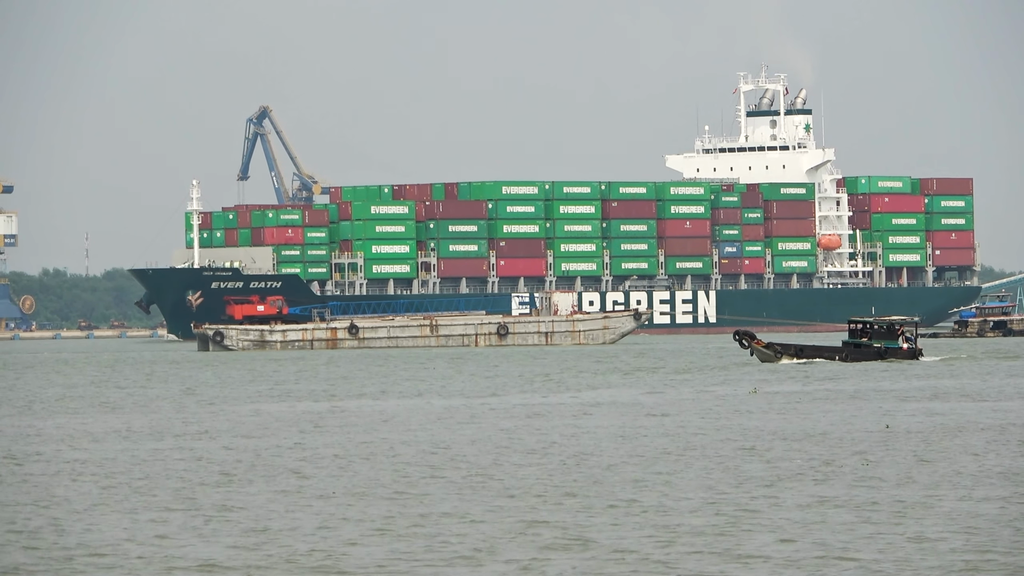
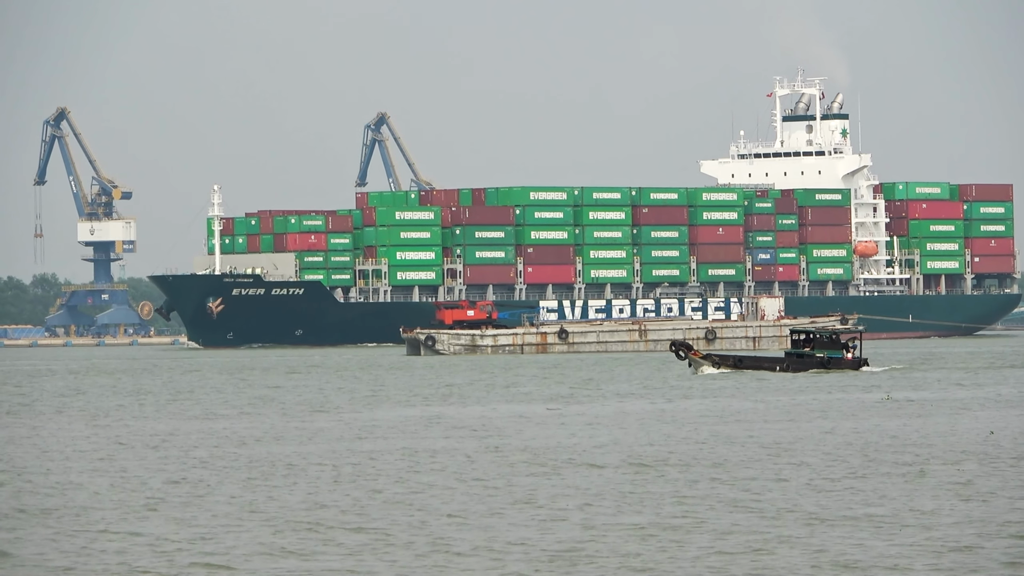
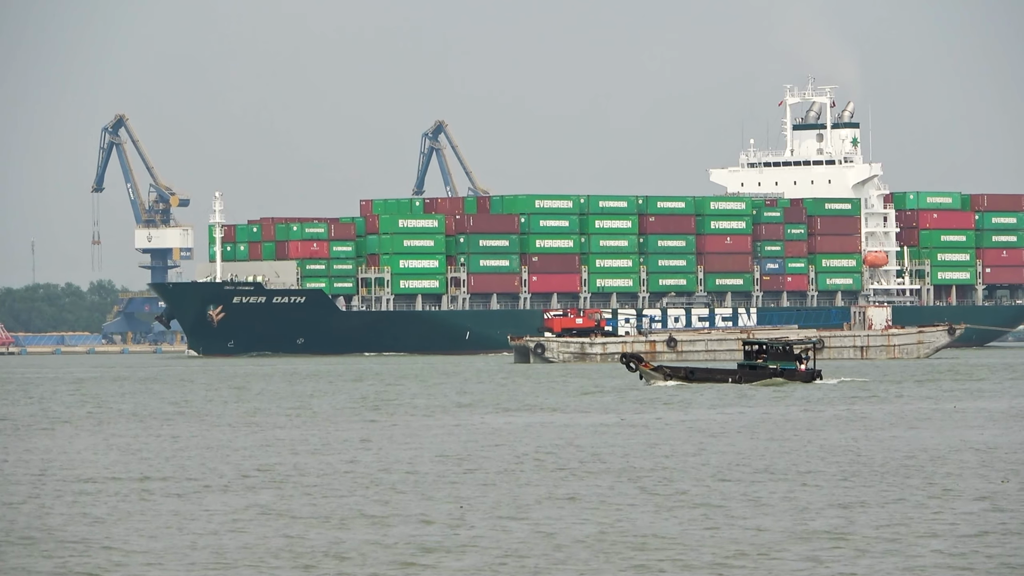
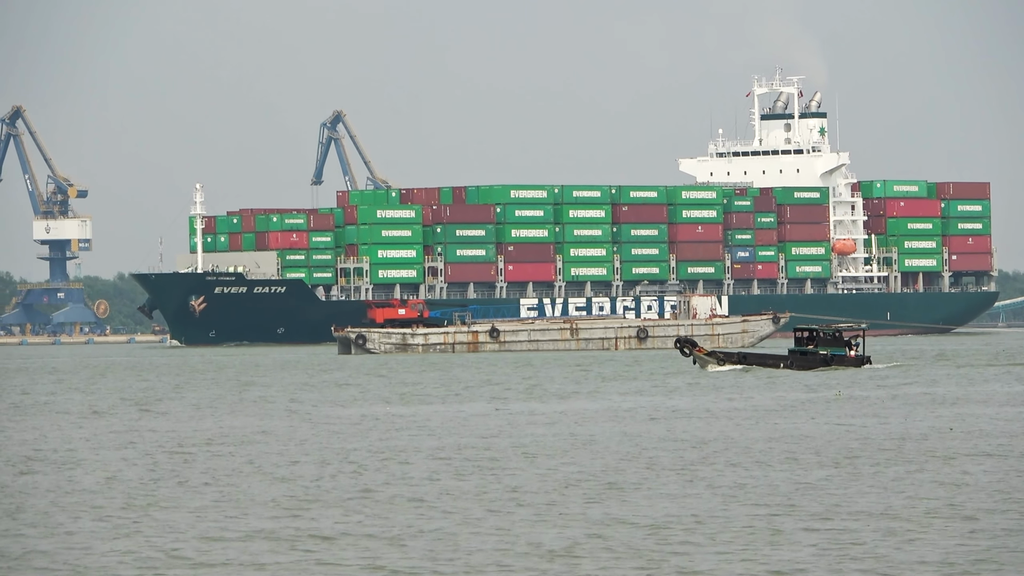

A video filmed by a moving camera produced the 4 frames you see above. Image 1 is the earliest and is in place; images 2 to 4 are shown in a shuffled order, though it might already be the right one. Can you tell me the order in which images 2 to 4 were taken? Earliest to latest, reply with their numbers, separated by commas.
4, 2, 3
